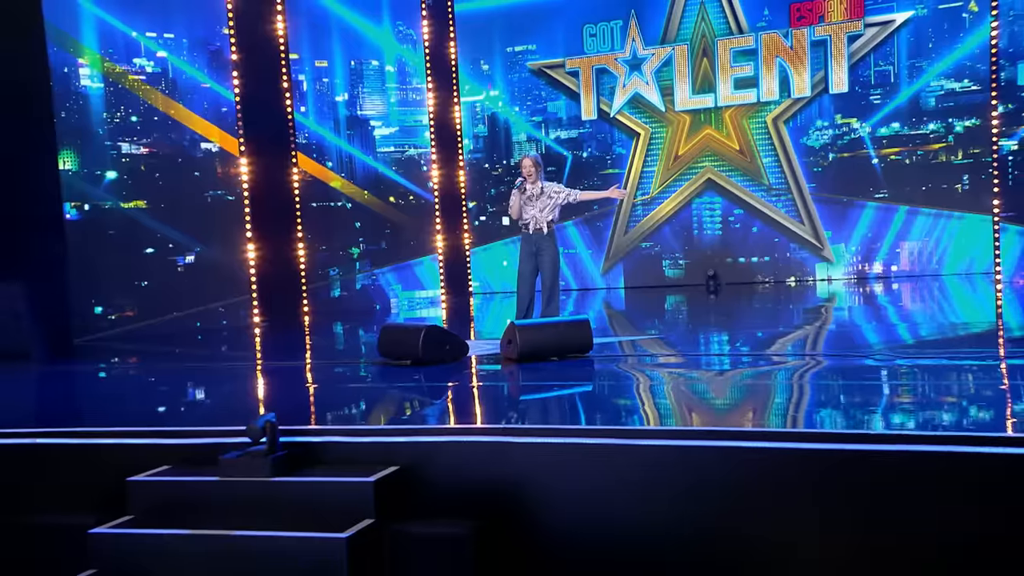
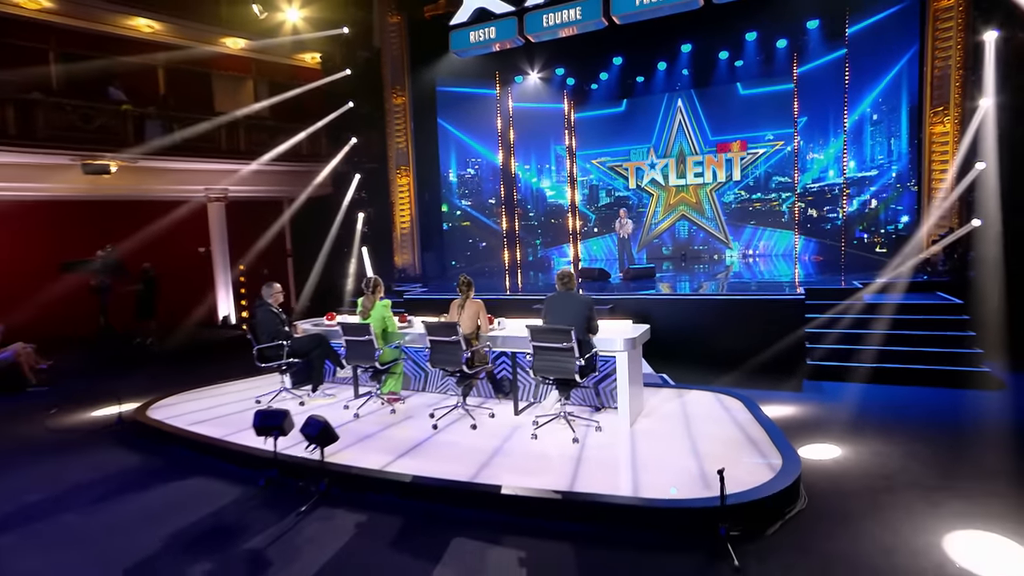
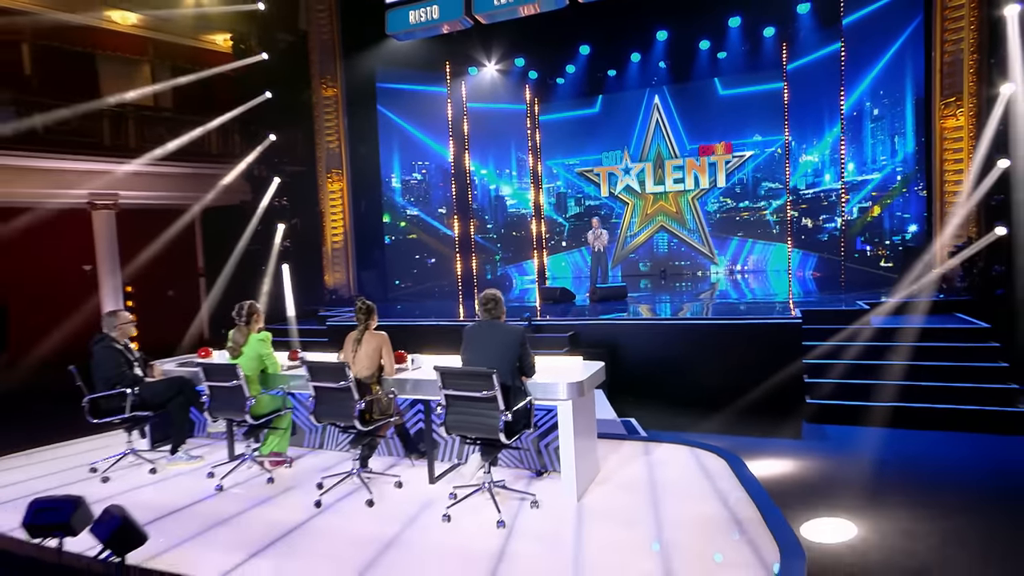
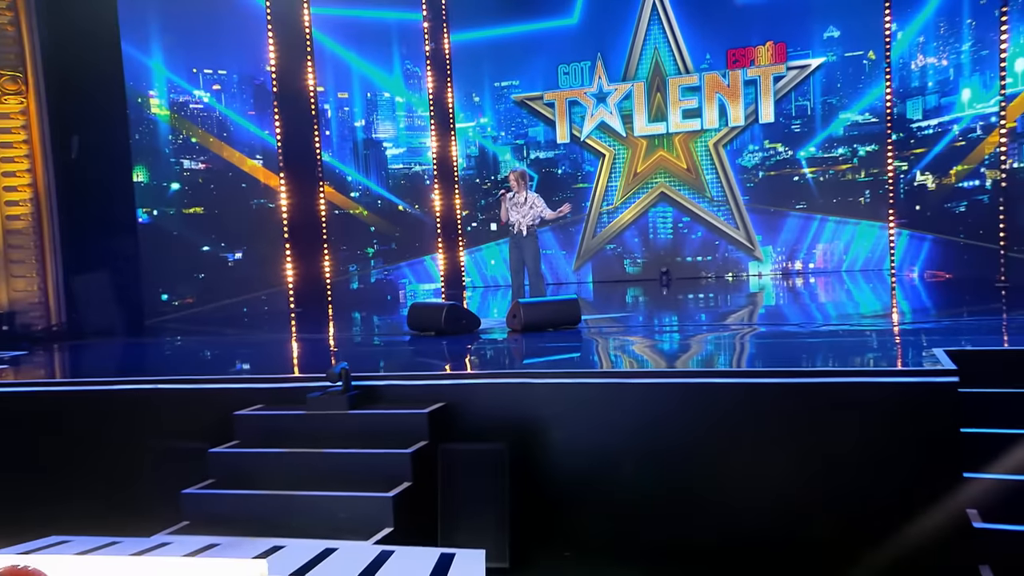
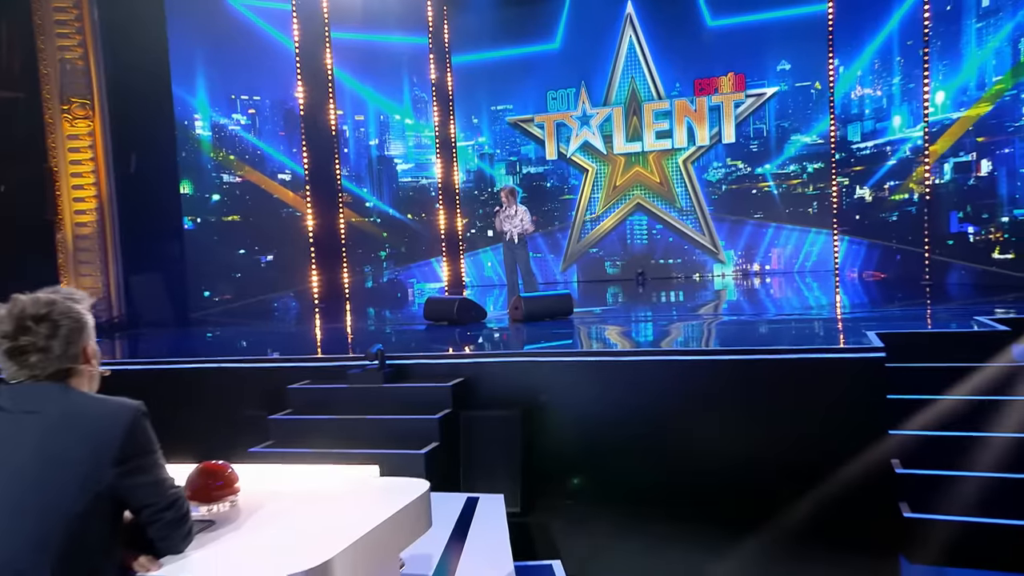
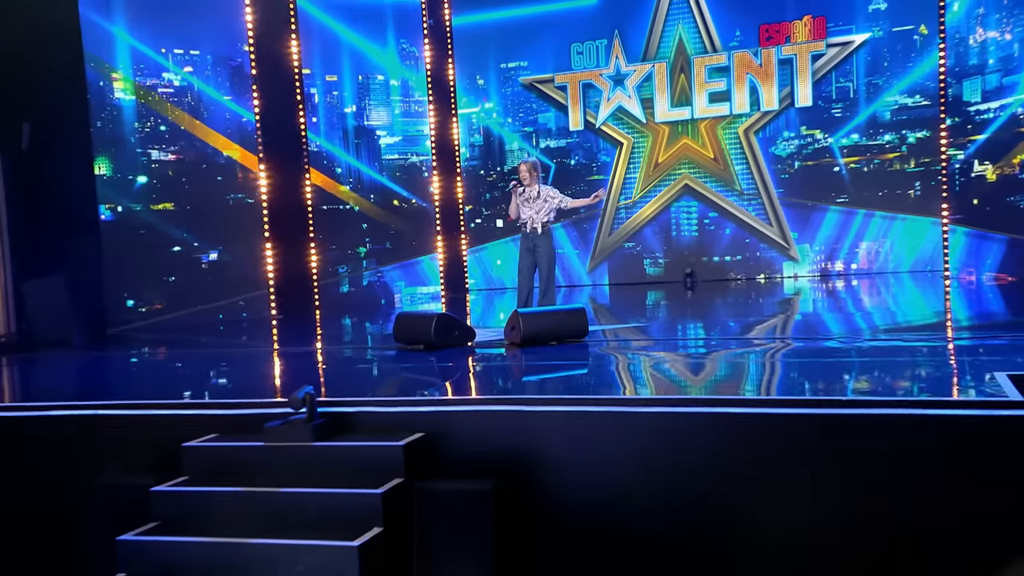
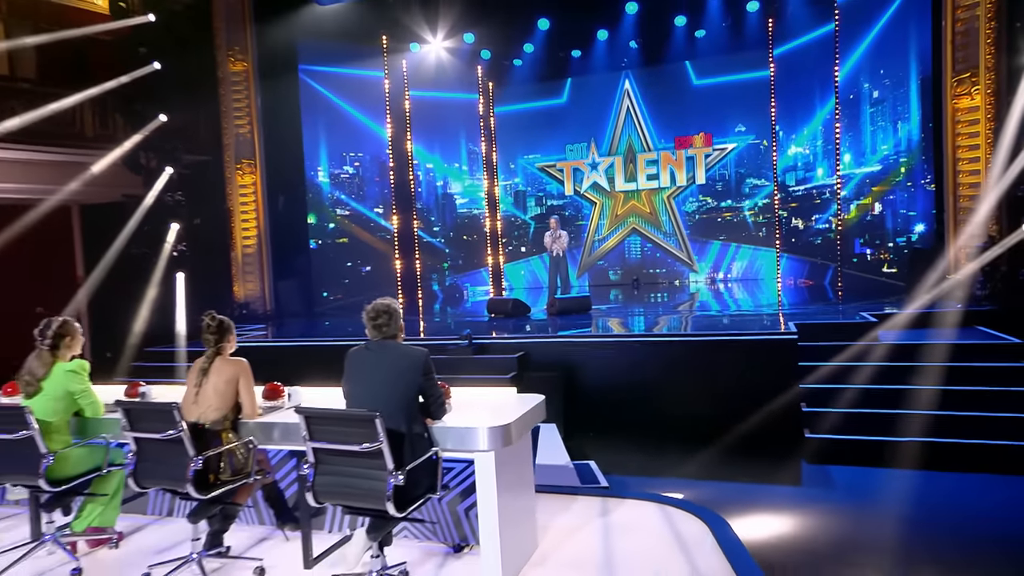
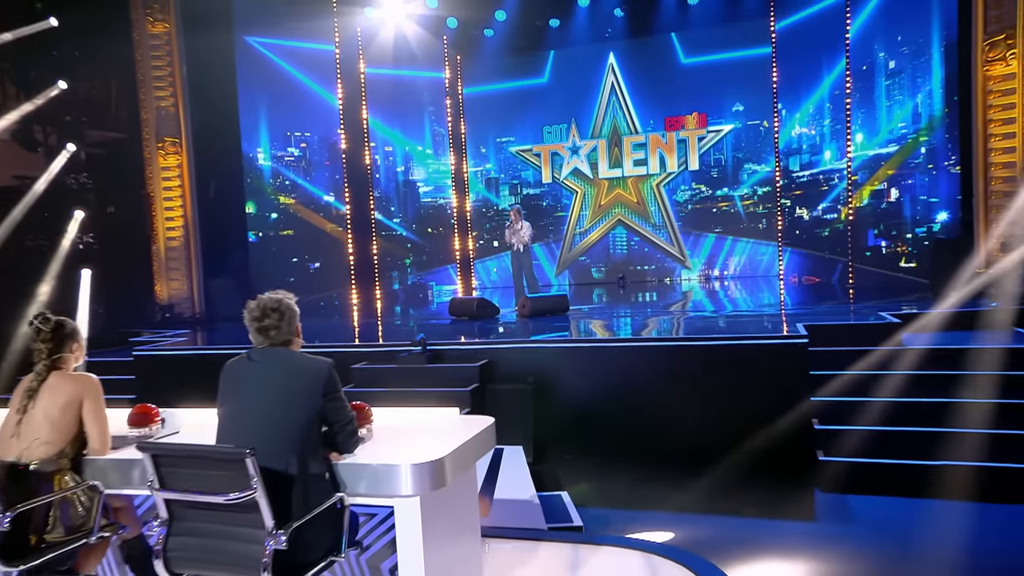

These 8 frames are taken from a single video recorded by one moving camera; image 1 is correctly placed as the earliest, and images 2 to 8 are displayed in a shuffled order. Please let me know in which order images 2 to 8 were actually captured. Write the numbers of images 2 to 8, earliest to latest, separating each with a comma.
6, 4, 5, 8, 7, 3, 2
